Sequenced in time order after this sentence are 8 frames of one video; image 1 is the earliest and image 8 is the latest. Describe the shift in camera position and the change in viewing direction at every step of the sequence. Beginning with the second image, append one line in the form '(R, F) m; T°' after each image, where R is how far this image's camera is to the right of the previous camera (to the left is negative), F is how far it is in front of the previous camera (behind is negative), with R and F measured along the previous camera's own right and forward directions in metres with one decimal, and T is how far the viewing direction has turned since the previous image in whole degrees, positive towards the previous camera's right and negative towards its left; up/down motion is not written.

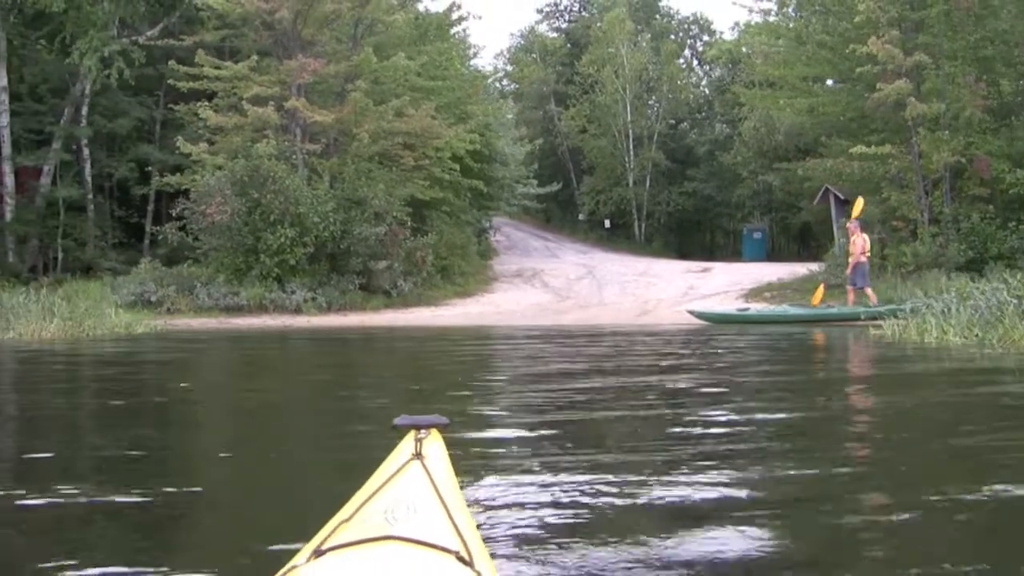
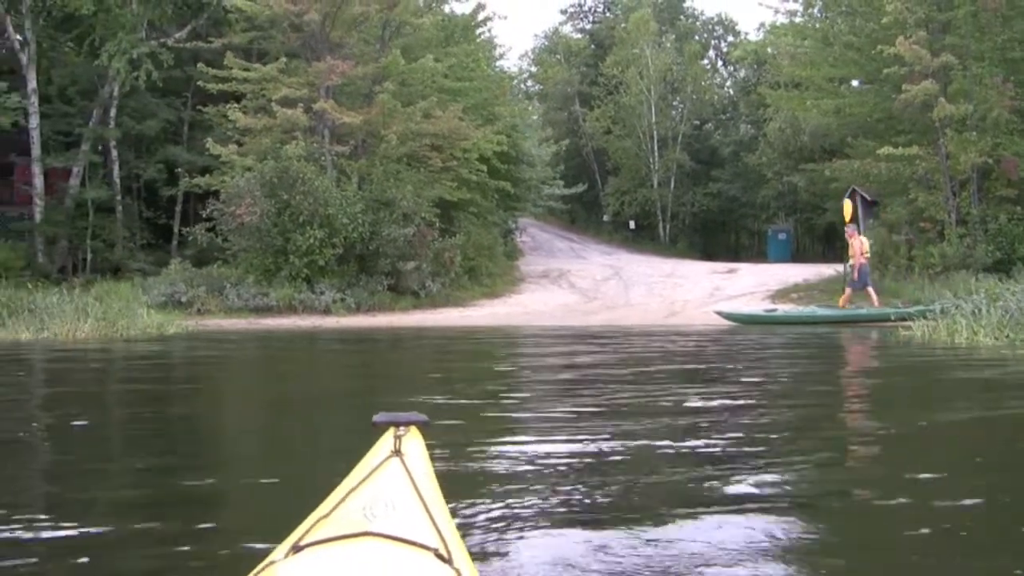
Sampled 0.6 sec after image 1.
(-0.1, -0.1) m; -1°
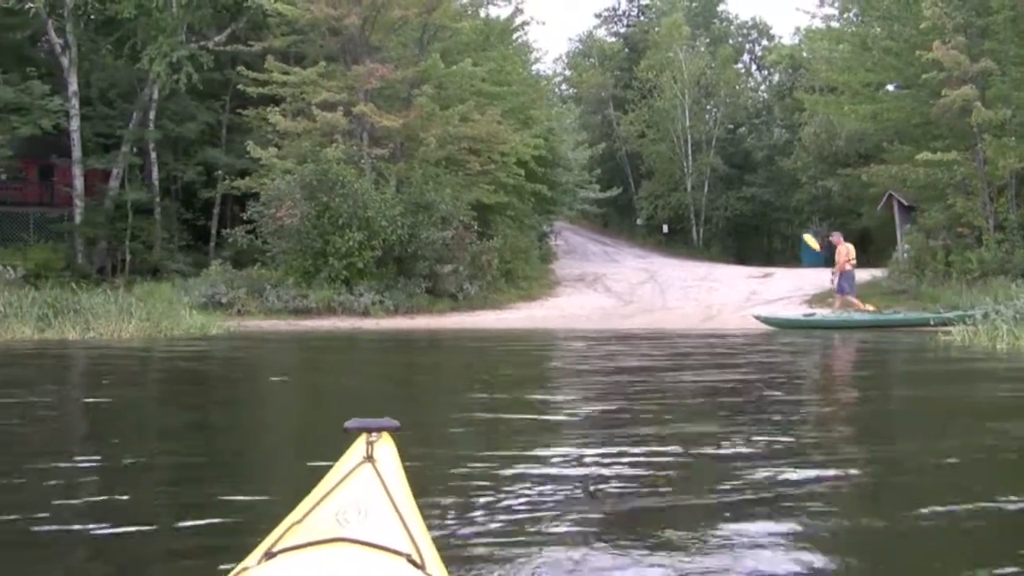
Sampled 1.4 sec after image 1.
(-0.2, -0.1) m; -1°
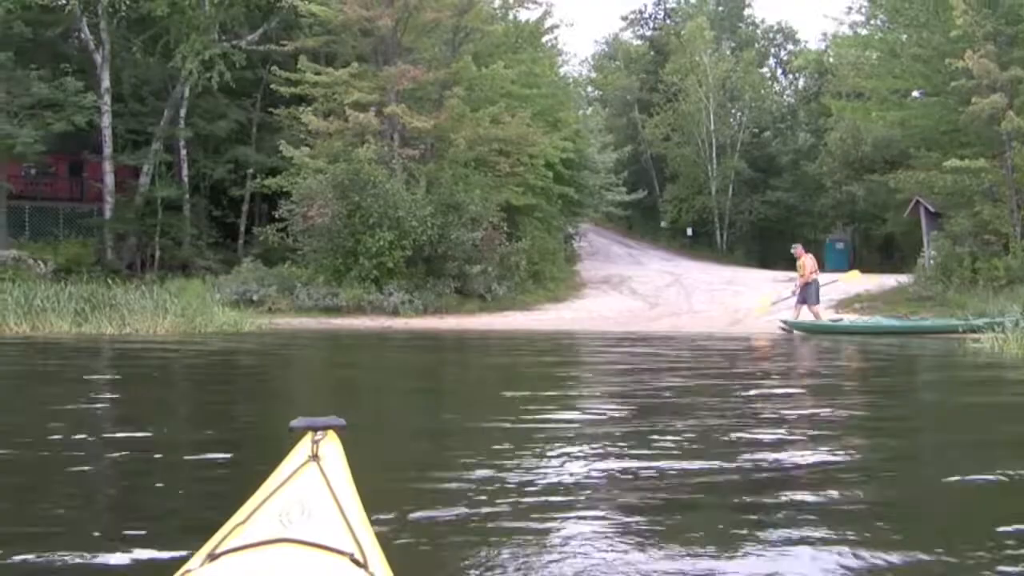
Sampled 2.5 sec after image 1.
(-0.2, -0.2) m; 0°
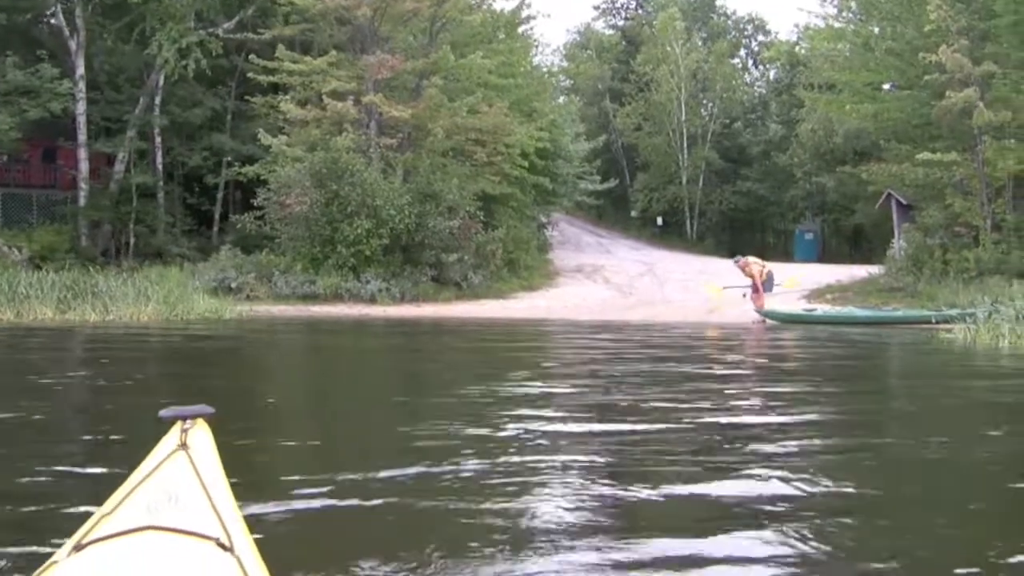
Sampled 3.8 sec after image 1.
(-0.2, -0.2) m; +1°
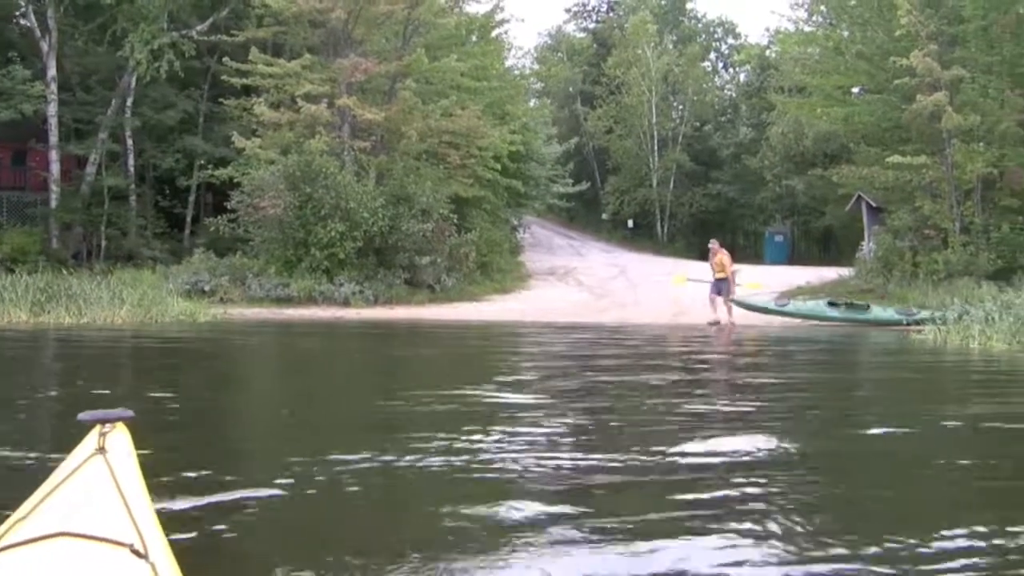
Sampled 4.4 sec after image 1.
(-0.1, -0.1) m; +1°
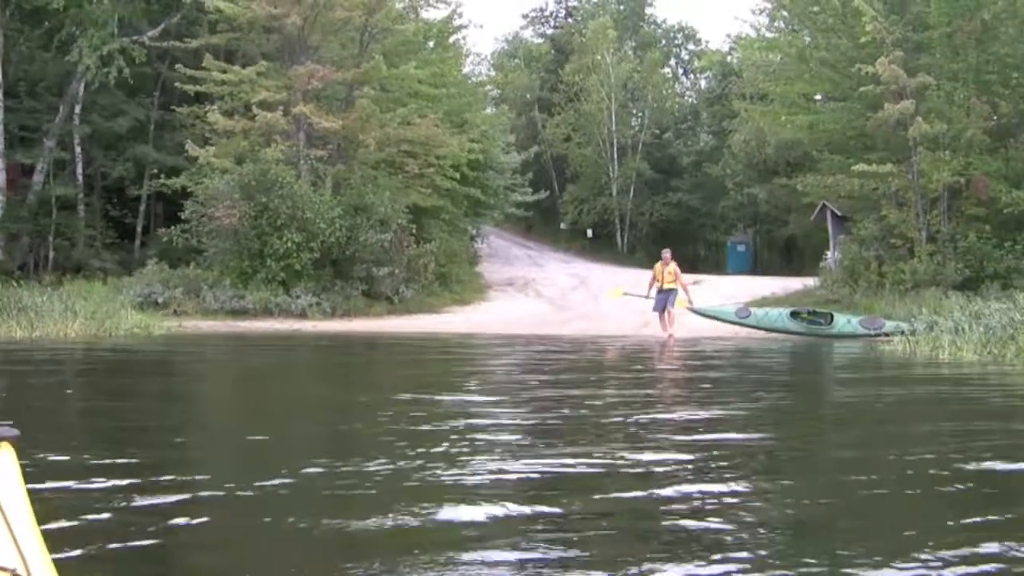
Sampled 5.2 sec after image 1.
(-0.1, +0.4) m; +2°
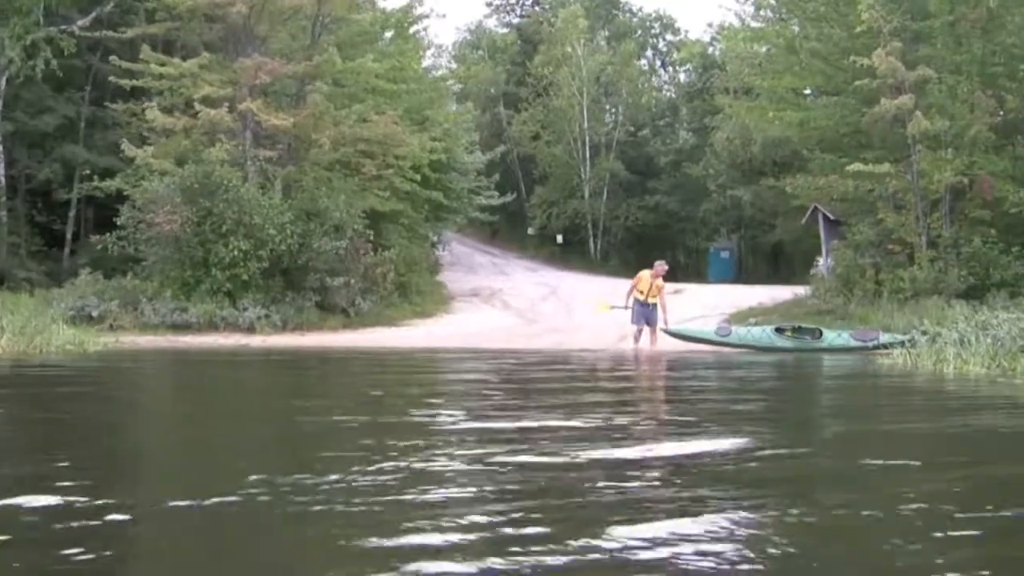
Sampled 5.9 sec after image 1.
(-0.1, +1.7) m; +1°
